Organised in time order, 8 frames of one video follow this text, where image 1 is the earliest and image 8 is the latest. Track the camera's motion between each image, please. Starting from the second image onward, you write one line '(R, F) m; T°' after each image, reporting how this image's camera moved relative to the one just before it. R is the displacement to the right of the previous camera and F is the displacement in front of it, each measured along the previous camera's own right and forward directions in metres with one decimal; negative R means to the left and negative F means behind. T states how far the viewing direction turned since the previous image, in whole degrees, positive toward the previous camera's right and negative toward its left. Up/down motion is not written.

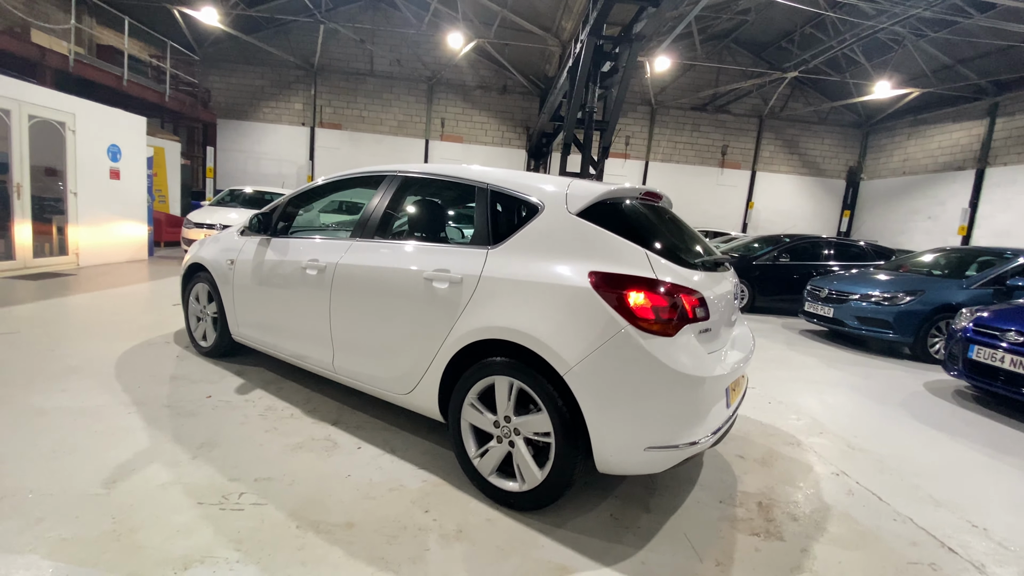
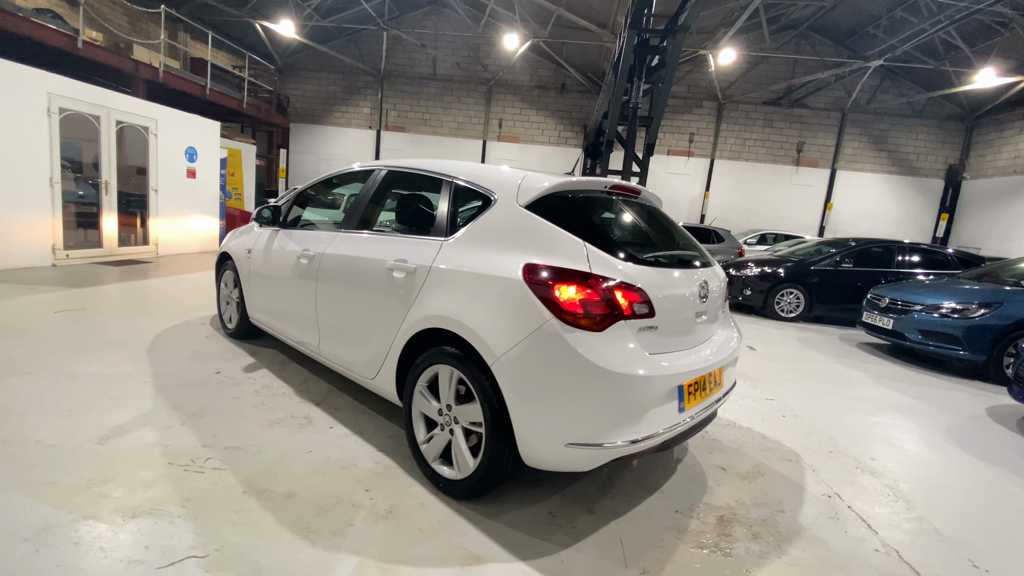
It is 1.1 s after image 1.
(+0.5, 0.0) m; -8°
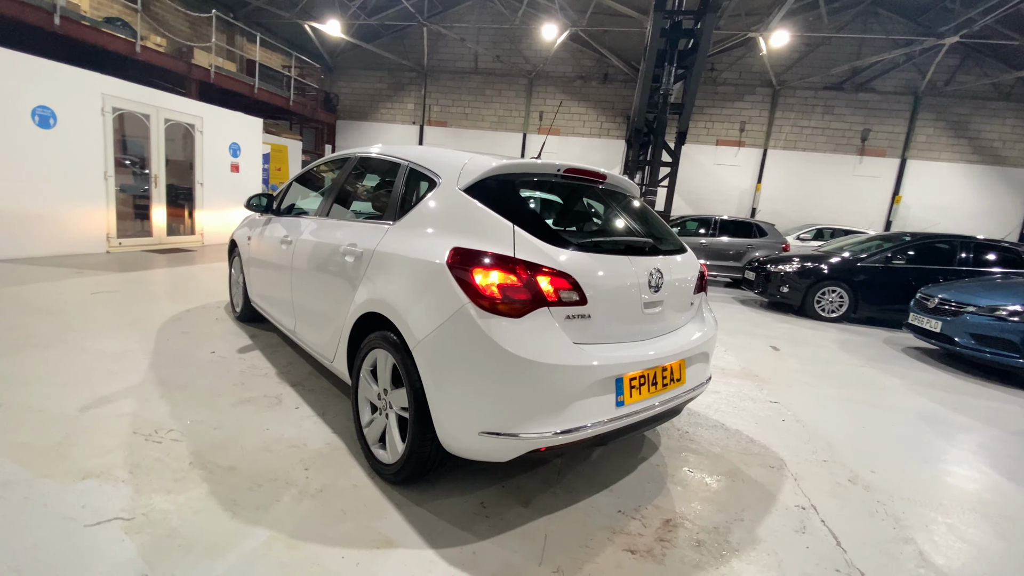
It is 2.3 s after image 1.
(+0.5, +0.1) m; -6°
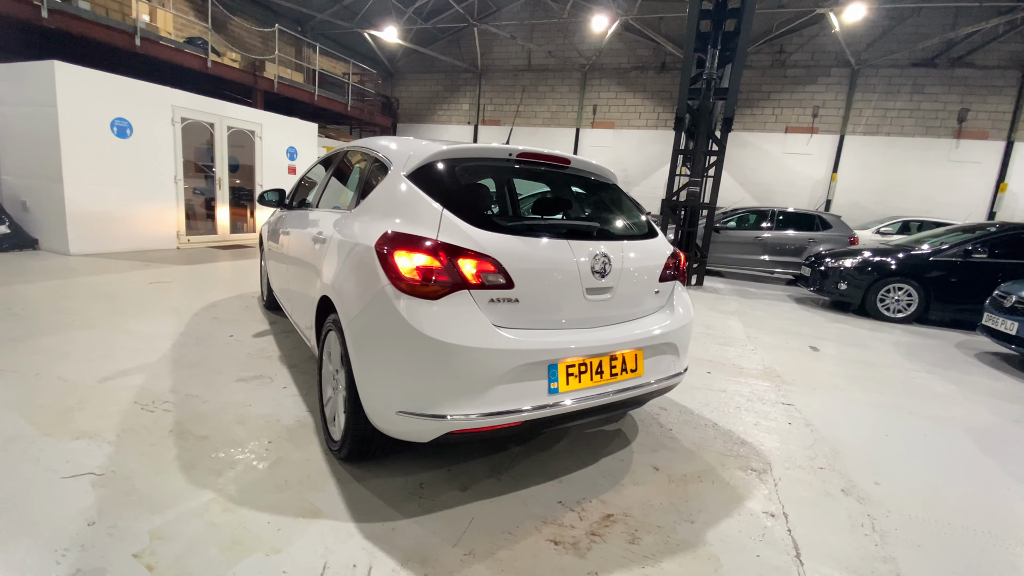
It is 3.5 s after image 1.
(+0.5, 0.0) m; -8°
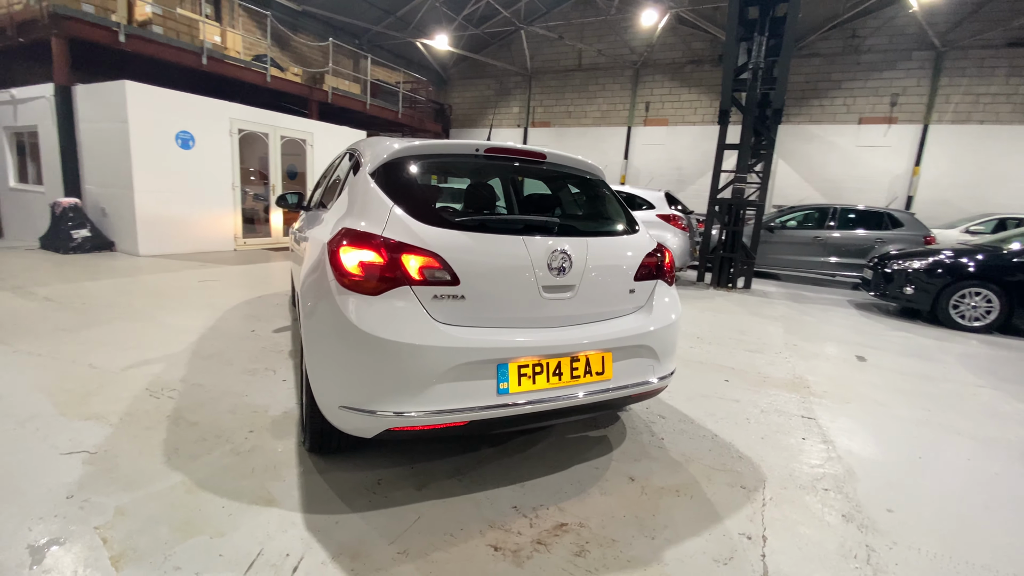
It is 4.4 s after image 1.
(+0.4, +0.1) m; -7°
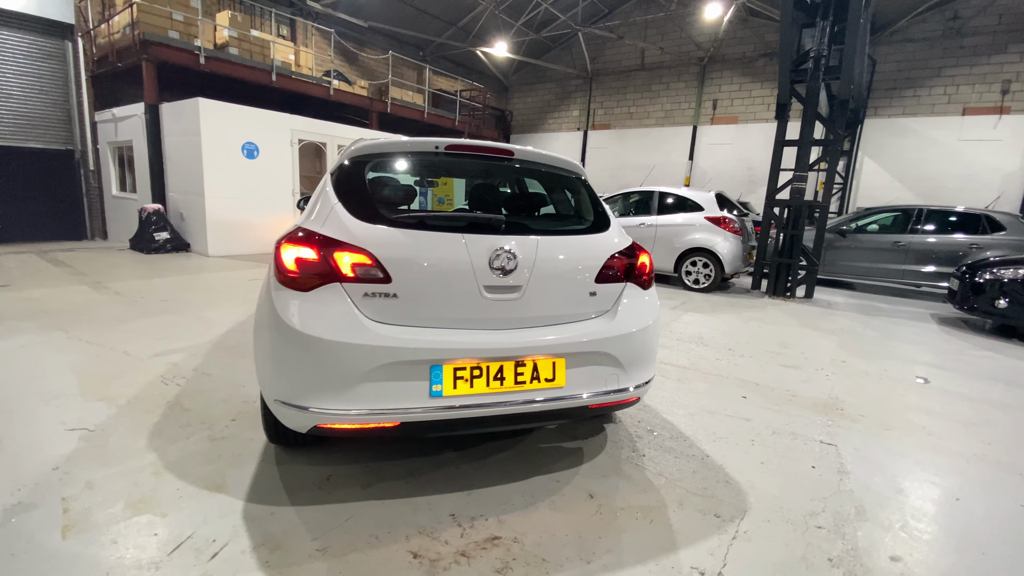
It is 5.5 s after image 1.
(+0.5, +0.1) m; -9°
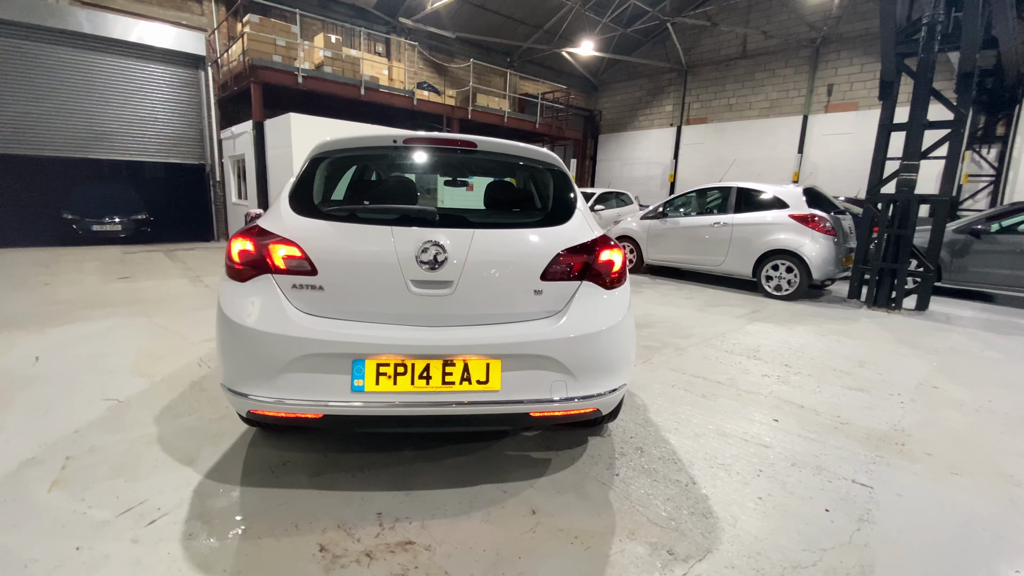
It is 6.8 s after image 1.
(+0.6, +0.2) m; -12°
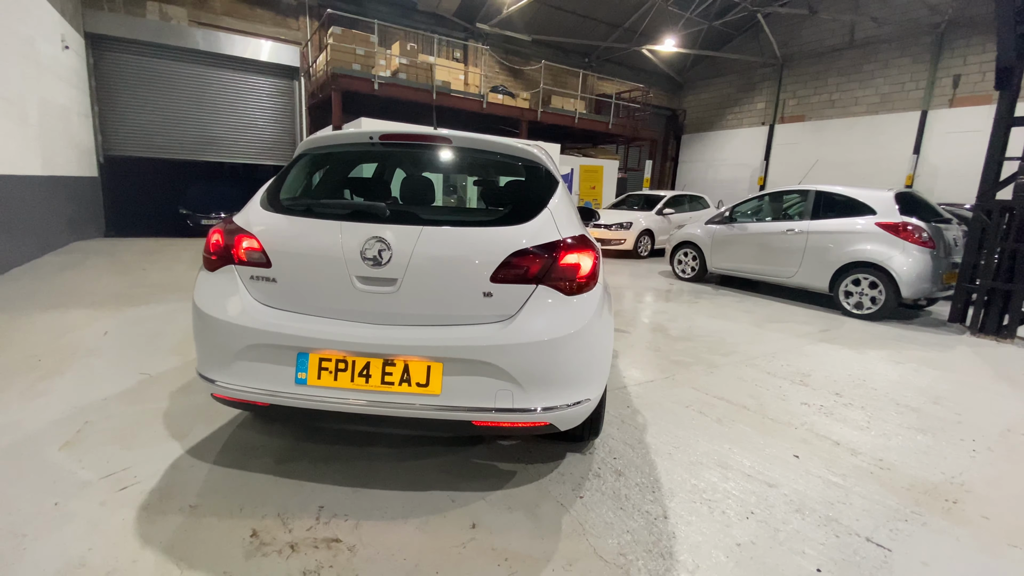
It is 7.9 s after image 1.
(+0.5, +0.1) m; -10°
